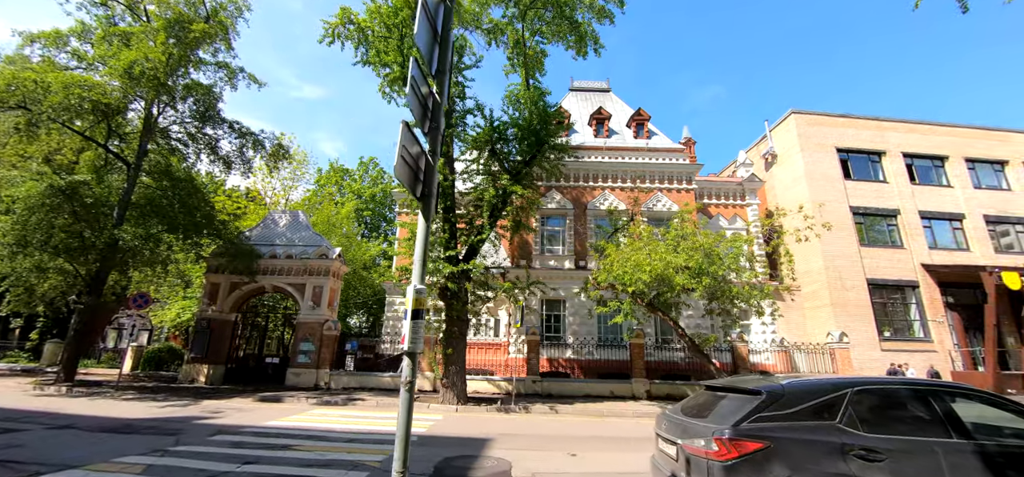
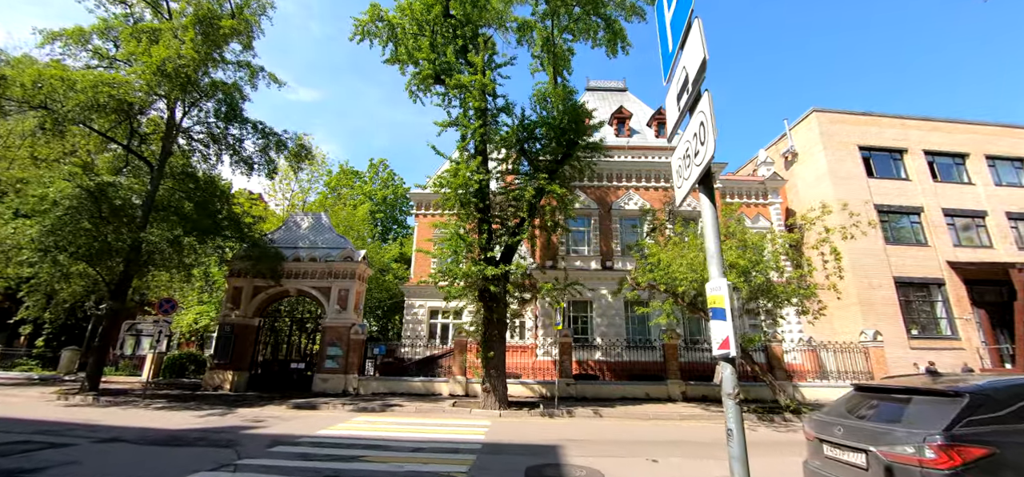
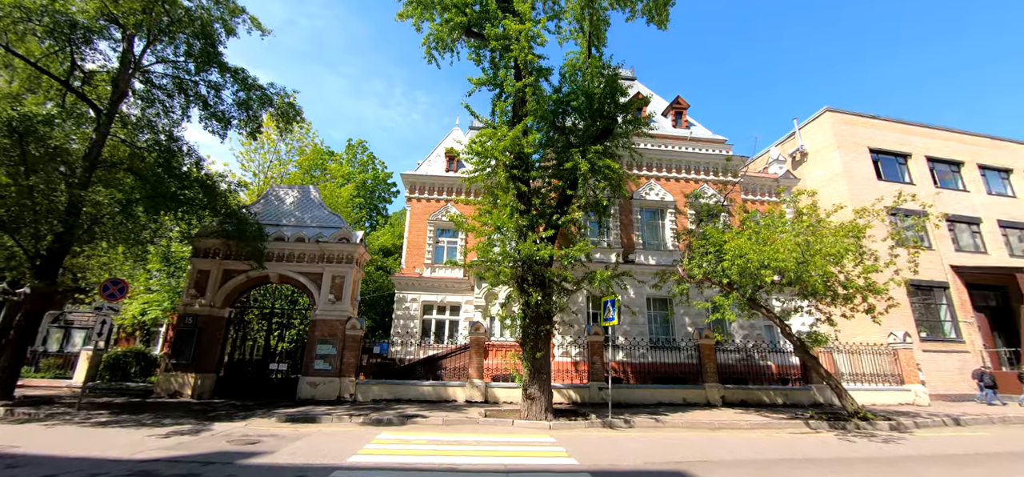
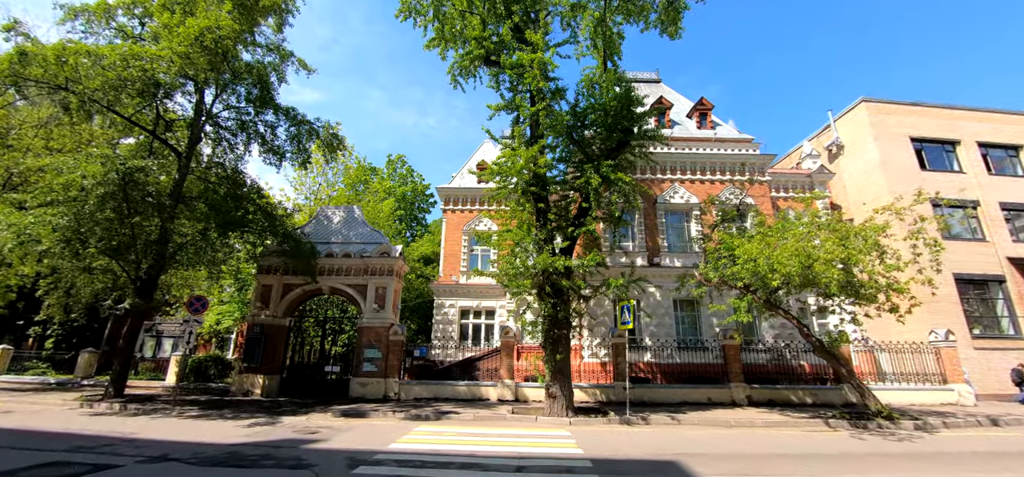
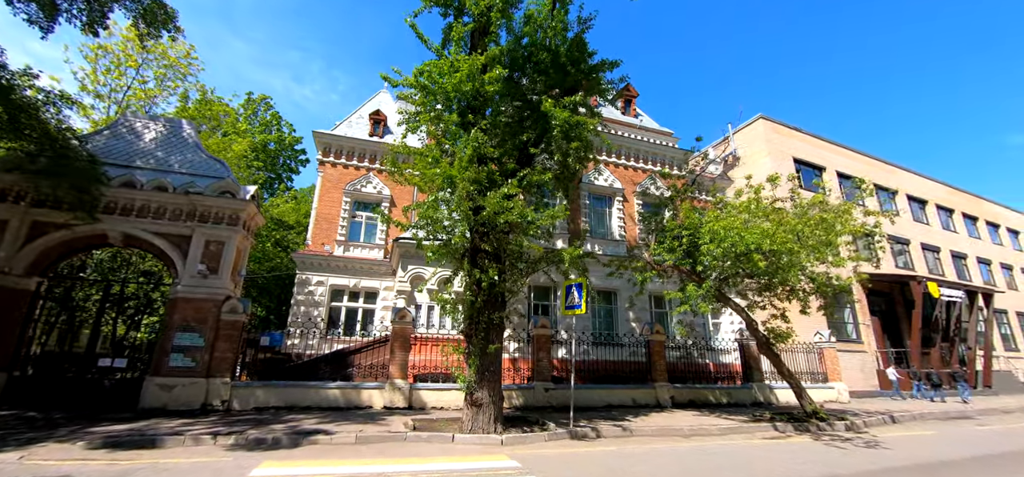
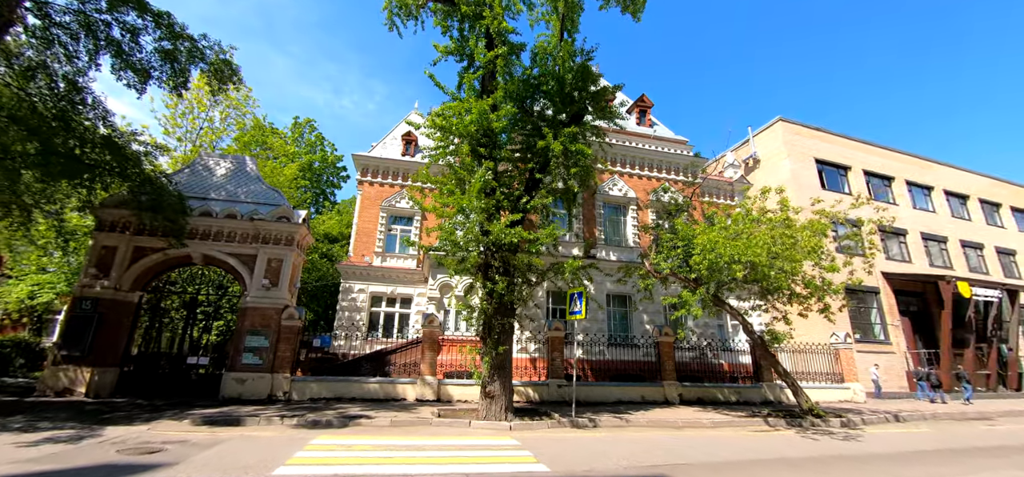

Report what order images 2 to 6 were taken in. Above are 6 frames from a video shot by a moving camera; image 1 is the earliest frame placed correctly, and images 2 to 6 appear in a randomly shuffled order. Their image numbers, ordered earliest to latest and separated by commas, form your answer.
2, 4, 3, 6, 5
